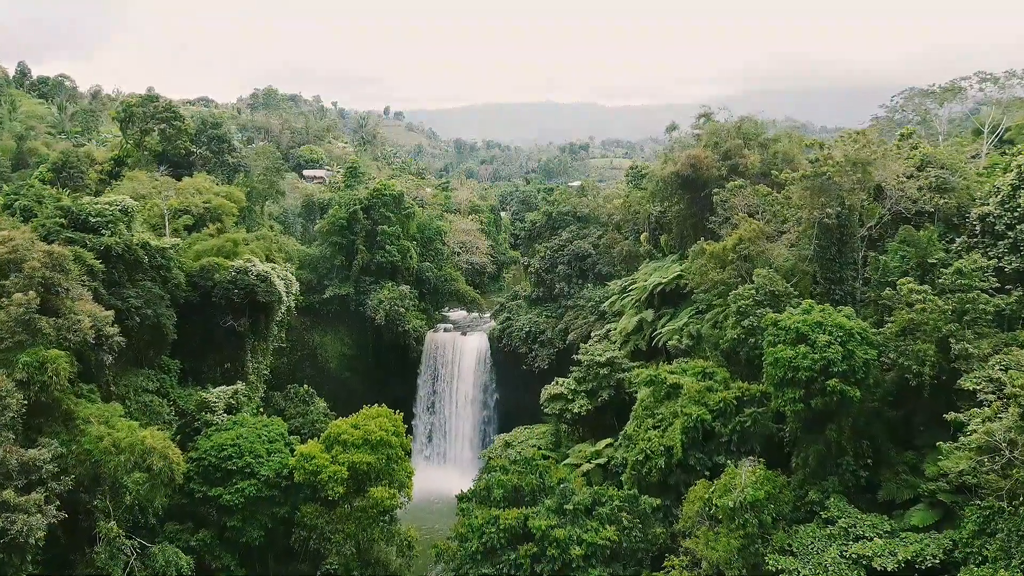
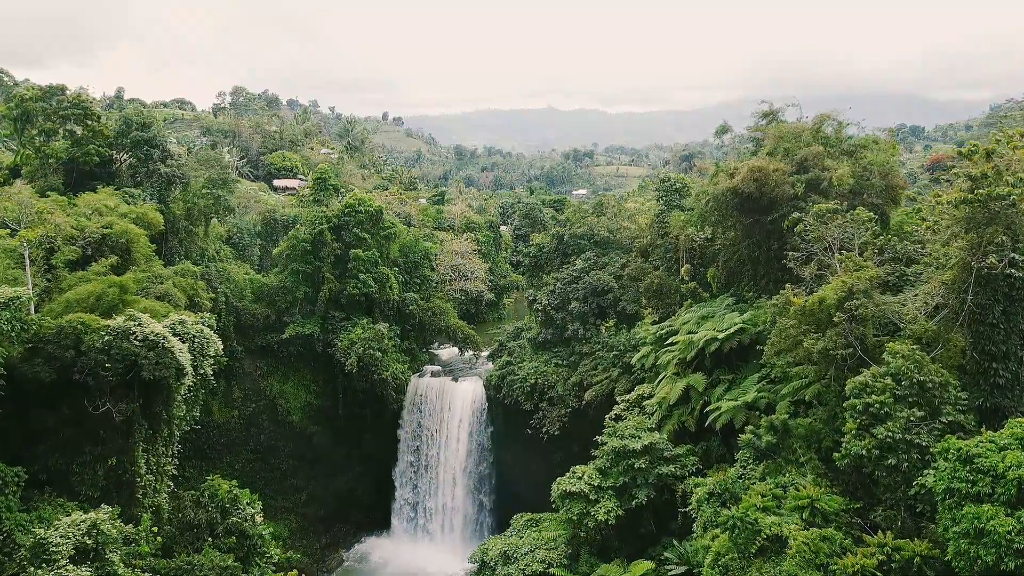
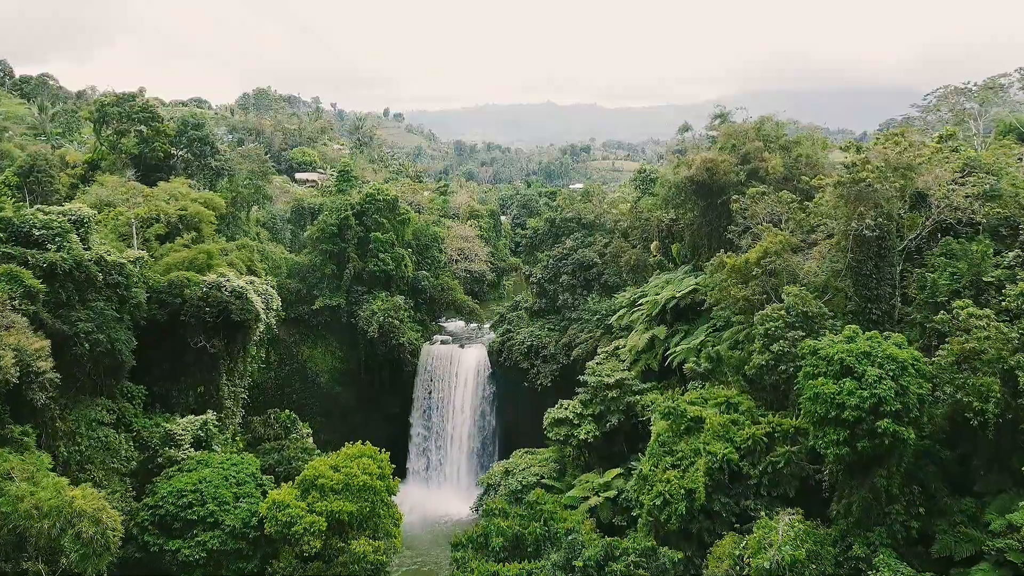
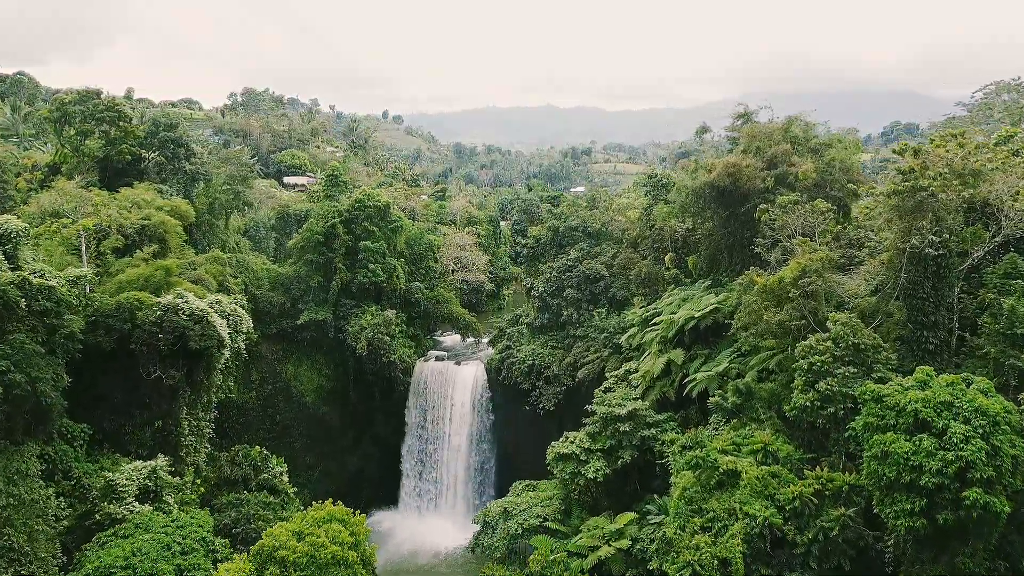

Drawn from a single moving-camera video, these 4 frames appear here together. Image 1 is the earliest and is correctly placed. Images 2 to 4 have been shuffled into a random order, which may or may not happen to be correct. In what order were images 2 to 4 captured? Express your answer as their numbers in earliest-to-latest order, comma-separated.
3, 4, 2
